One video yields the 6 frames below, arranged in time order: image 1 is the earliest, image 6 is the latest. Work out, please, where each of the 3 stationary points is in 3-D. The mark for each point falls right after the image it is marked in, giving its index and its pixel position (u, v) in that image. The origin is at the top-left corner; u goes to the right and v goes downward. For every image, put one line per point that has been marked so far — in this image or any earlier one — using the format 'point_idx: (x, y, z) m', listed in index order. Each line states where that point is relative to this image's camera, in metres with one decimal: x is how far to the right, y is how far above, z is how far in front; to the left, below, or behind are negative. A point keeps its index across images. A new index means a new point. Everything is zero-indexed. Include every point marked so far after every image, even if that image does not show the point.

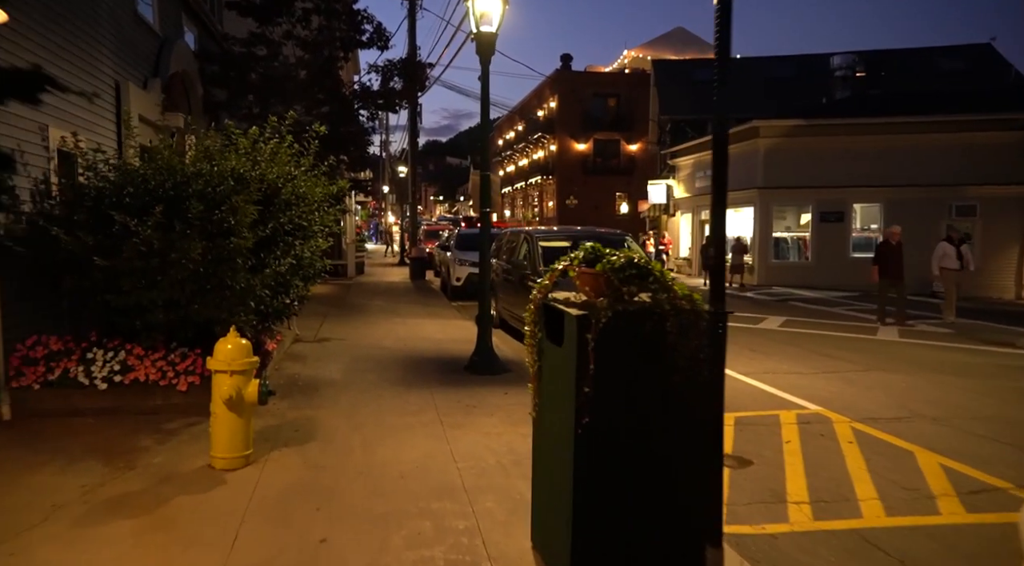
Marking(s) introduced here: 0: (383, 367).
0: (-1.7, -1.1, +9.8) m
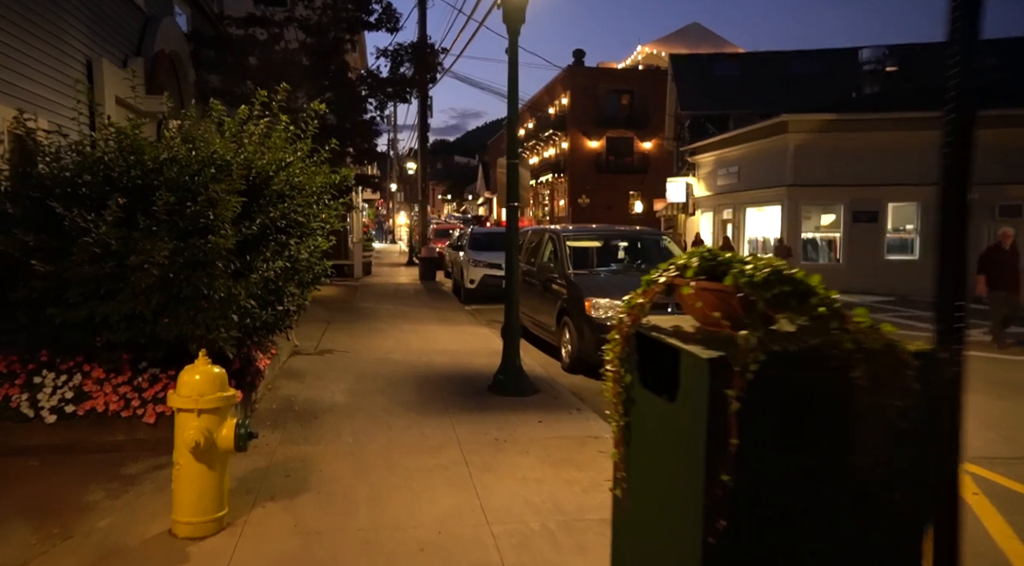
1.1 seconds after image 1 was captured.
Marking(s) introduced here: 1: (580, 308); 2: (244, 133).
0: (-1.4, -1.2, +8.5) m
1: (+1.0, -0.4, +10.3) m
2: (-2.5, +1.4, +6.8) m
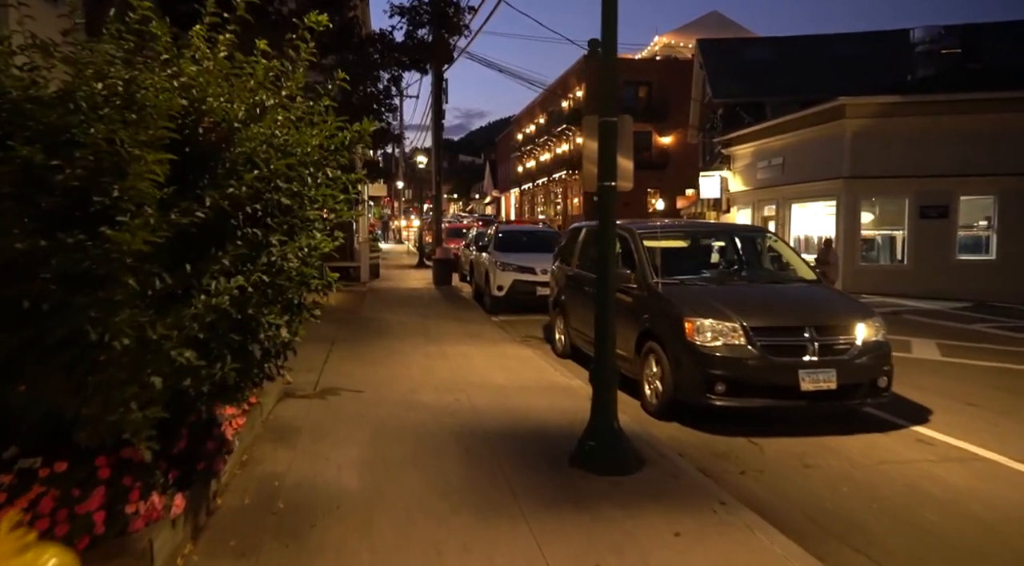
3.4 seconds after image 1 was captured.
0: (-0.7, -1.3, +5.7) m
1: (+1.7, -0.5, +7.5) m
2: (-1.8, +1.3, +4.1) m
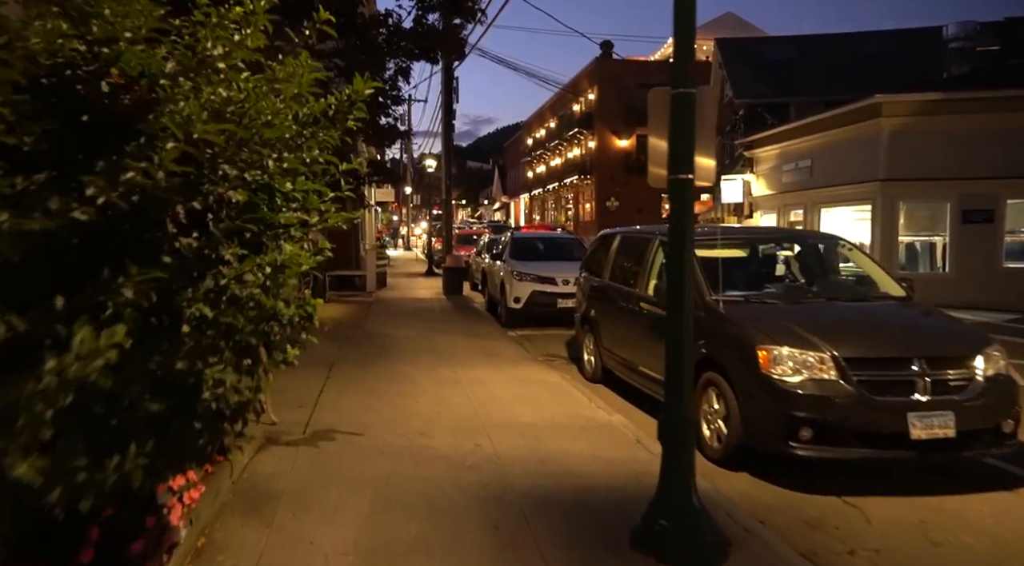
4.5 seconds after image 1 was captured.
0: (-0.4, -1.5, +4.4) m
1: (+2.0, -0.7, +6.2) m
2: (-1.5, +1.1, +2.7) m
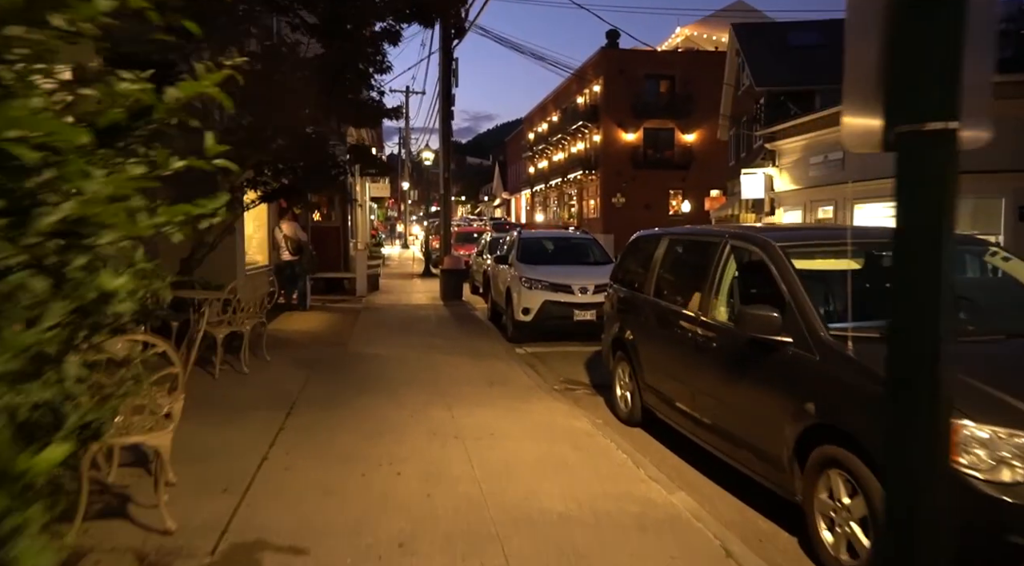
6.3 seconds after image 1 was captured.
0: (-0.3, -1.7, +2.2) m
1: (+2.1, -0.9, +3.9) m
2: (-1.4, +0.9, +0.5) m
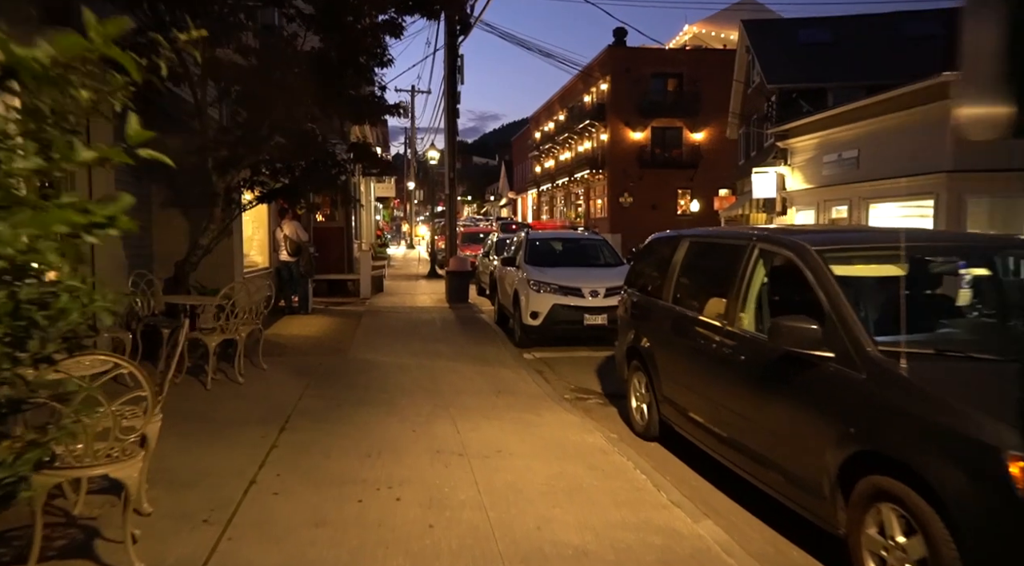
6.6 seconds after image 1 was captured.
0: (-0.2, -1.7, +1.7) m
1: (+2.2, -0.9, +3.4) m
2: (-1.4, +0.9, 0.0) m
